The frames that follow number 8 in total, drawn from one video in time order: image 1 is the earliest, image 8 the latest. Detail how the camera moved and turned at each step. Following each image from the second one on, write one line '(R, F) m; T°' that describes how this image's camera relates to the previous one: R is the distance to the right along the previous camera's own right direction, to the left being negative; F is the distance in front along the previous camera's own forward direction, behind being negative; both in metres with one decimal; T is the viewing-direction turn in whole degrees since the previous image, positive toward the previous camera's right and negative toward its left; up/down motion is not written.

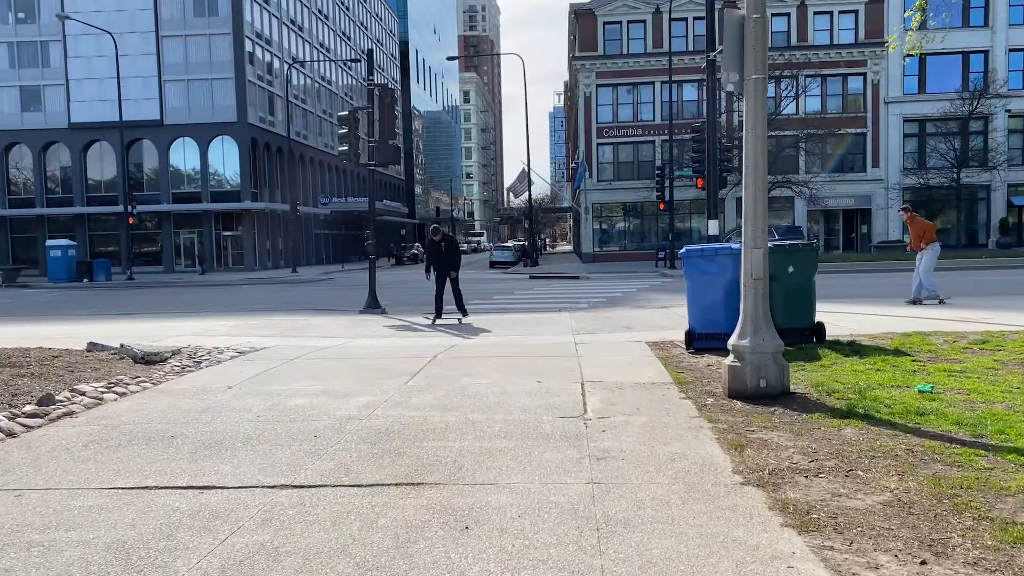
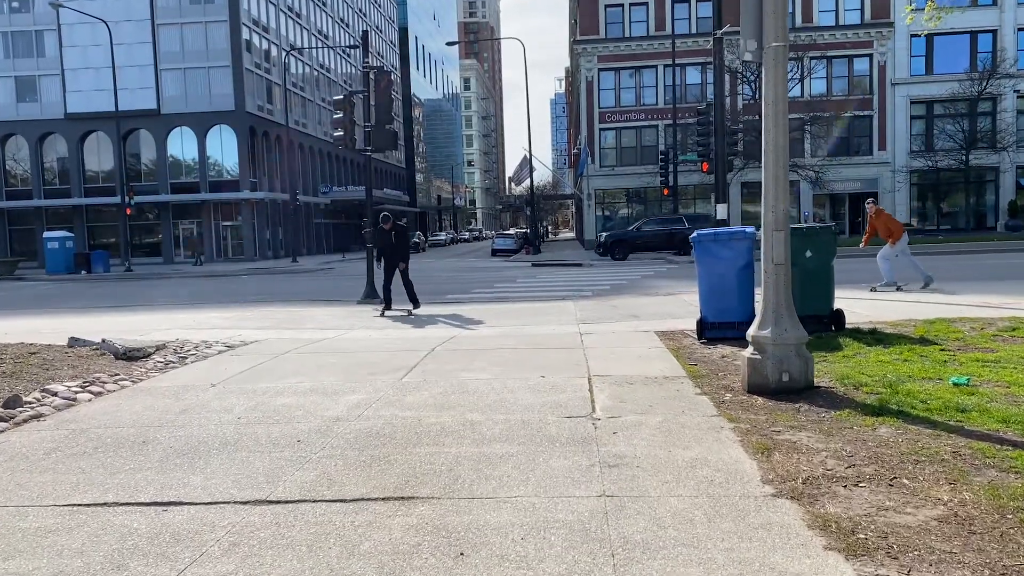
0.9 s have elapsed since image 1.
(0.0, +0.5) m; 0°
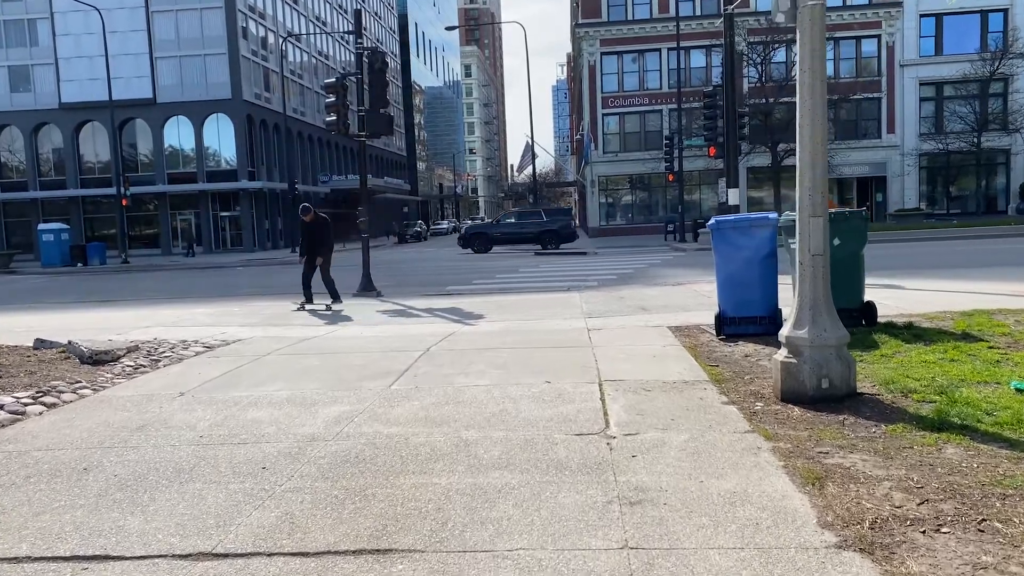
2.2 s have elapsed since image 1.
(0.0, +0.8) m; 0°
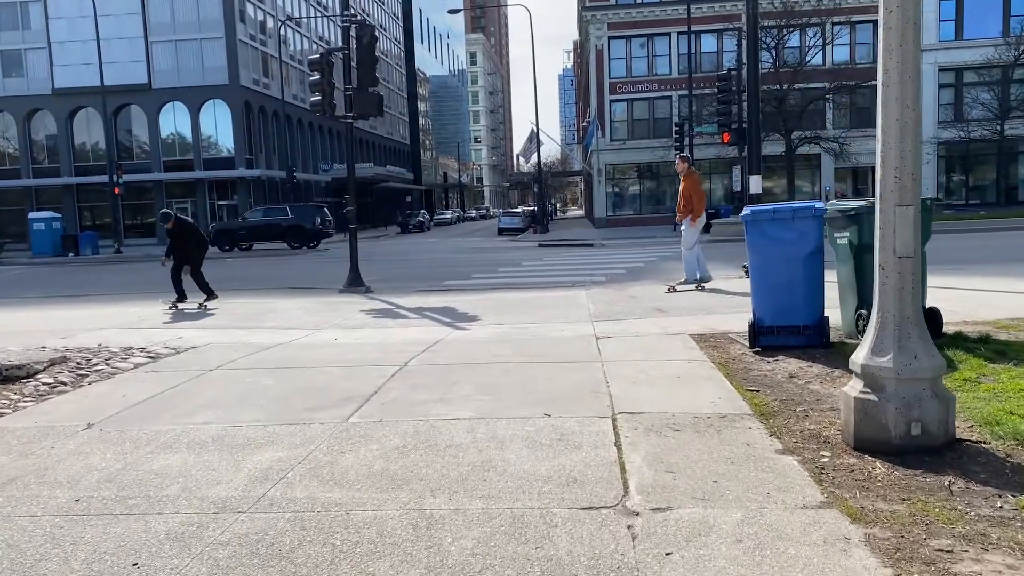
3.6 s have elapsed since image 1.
(+0.1, +1.4) m; 0°
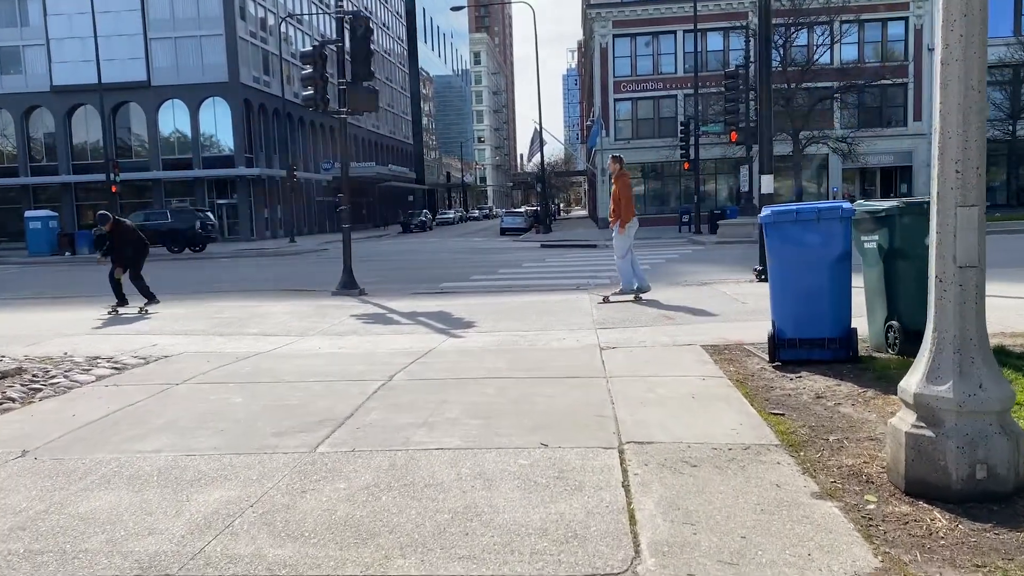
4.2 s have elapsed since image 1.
(+0.1, +0.6) m; 0°
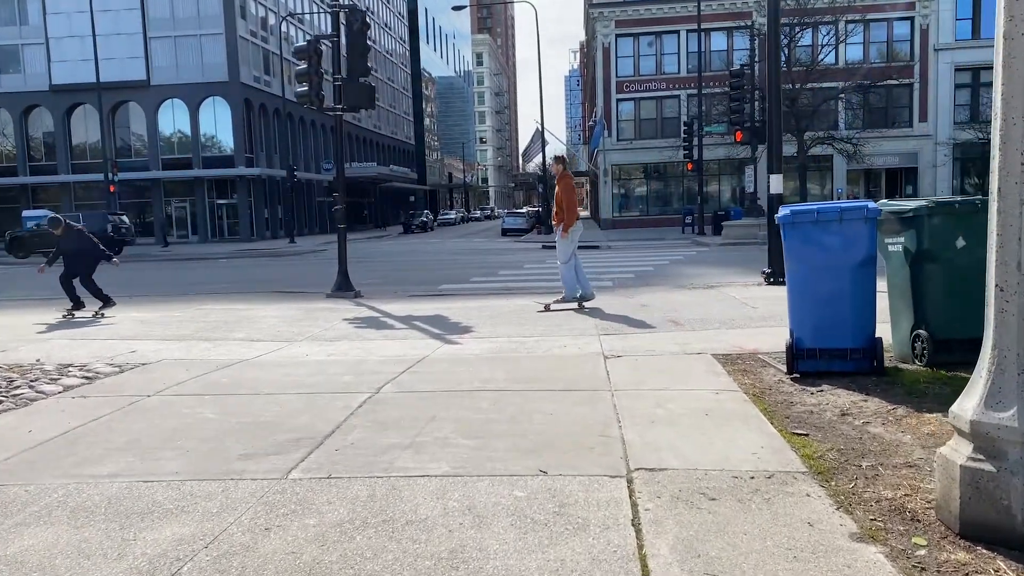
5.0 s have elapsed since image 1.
(0.0, +0.5) m; 0°
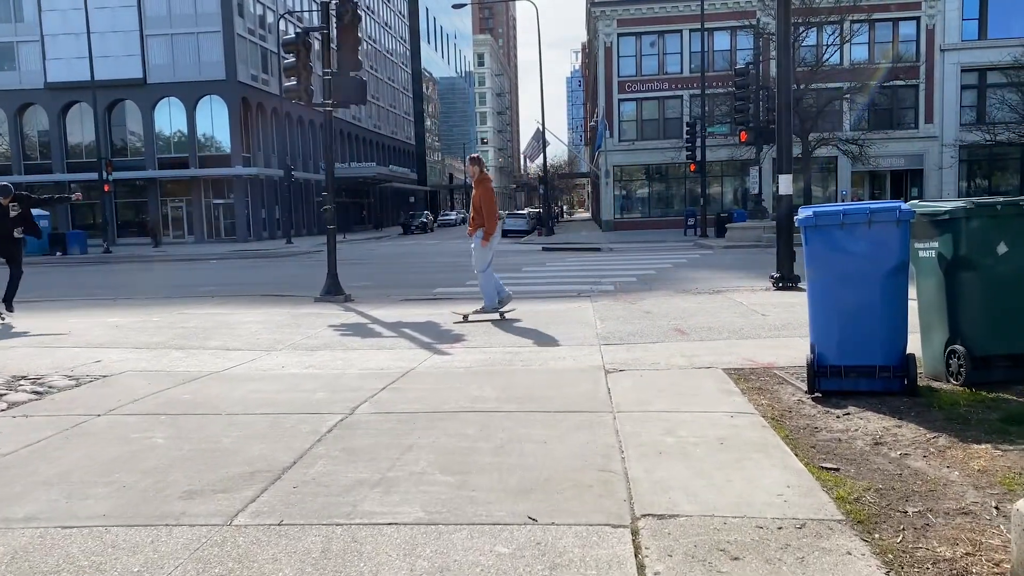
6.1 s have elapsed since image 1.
(+0.1, +0.6) m; 0°
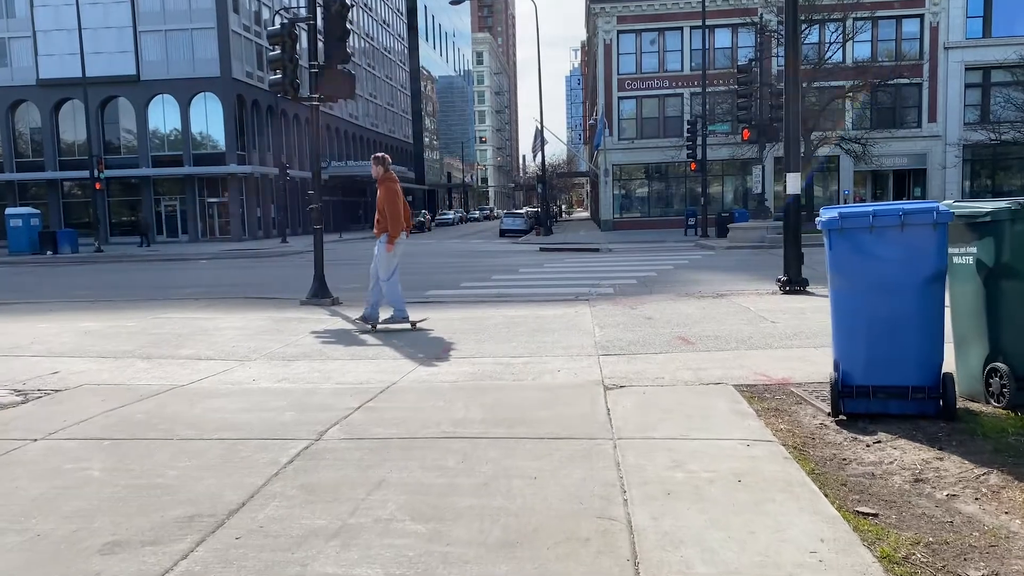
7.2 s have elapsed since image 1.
(+0.1, +0.6) m; 0°
